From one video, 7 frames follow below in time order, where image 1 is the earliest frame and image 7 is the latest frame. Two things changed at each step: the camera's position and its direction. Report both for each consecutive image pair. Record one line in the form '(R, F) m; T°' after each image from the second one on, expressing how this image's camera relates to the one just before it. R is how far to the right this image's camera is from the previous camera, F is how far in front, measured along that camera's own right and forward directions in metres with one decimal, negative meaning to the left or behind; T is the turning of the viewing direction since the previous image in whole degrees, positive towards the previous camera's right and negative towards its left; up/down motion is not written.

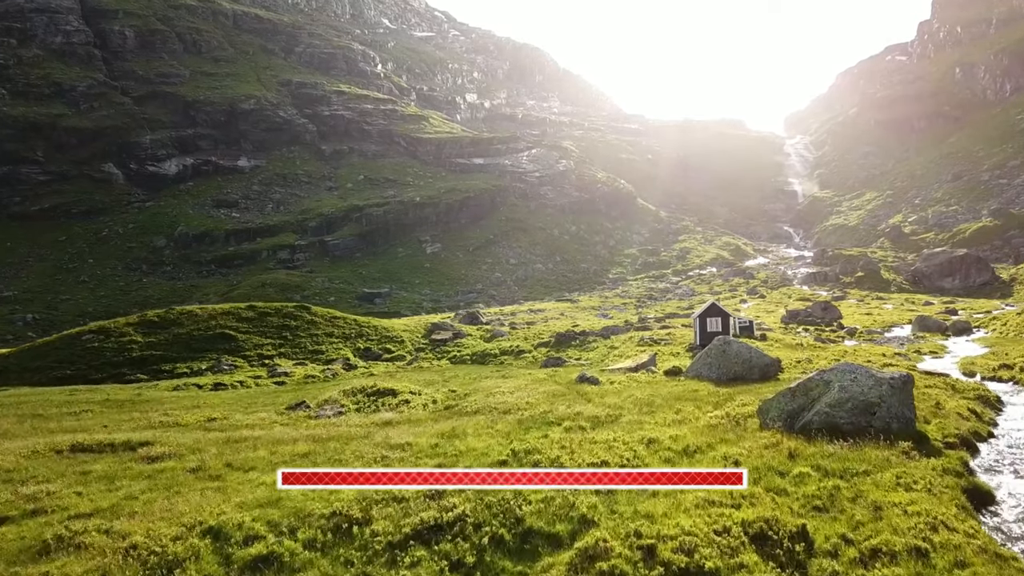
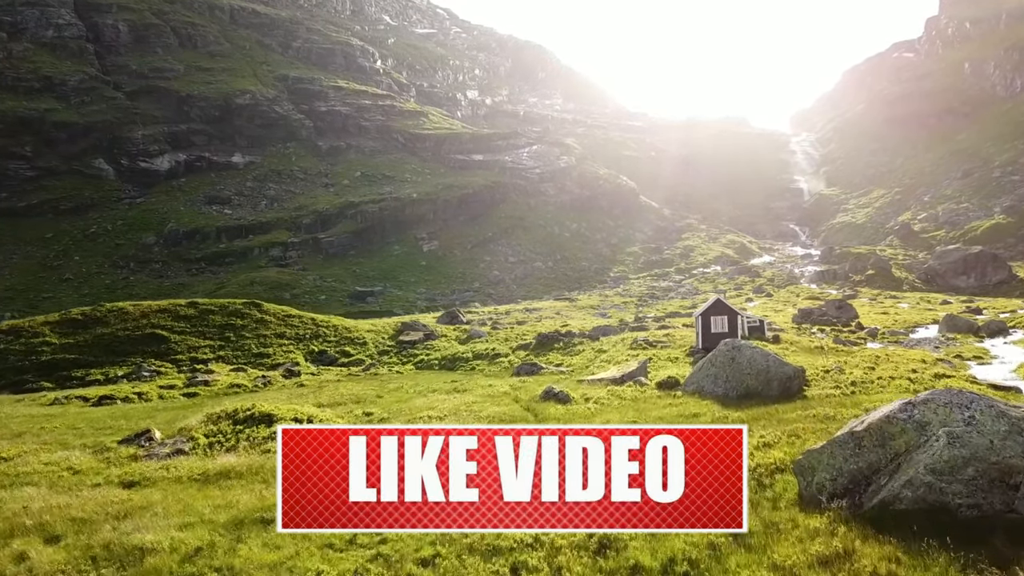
(+1.4, +3.9) m; 0°
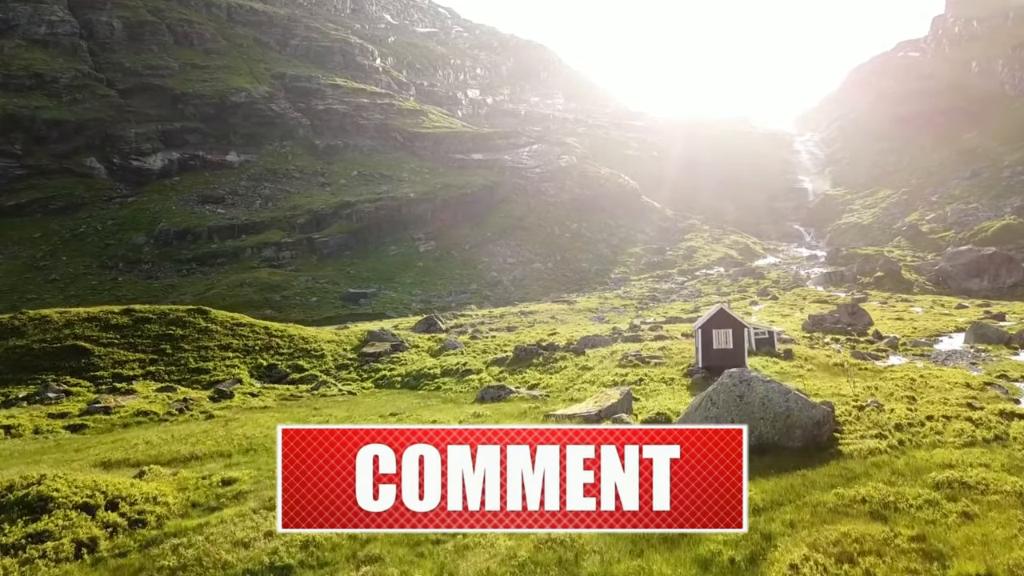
(+1.2, +3.3) m; 0°
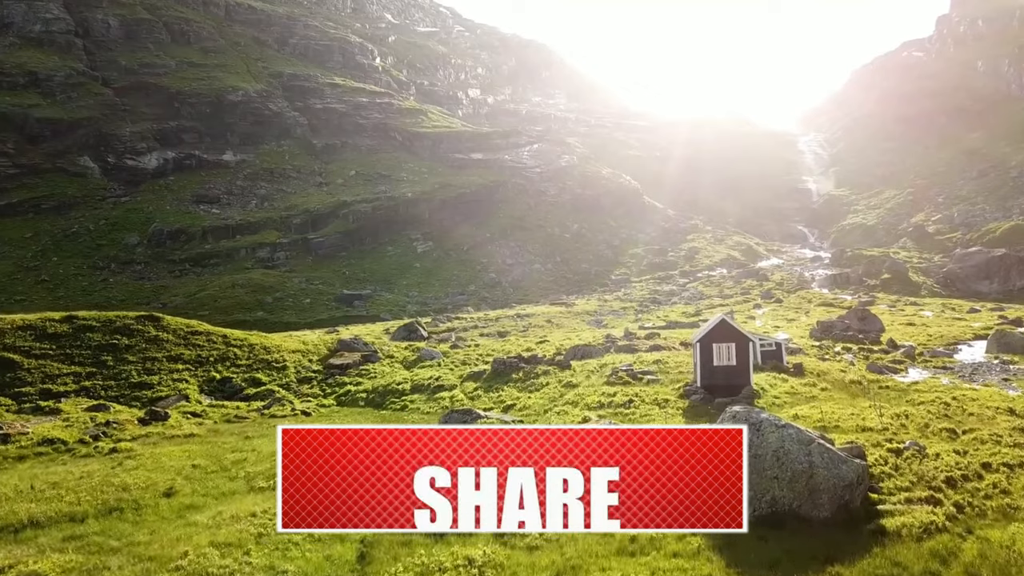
(+0.9, +2.4) m; 0°
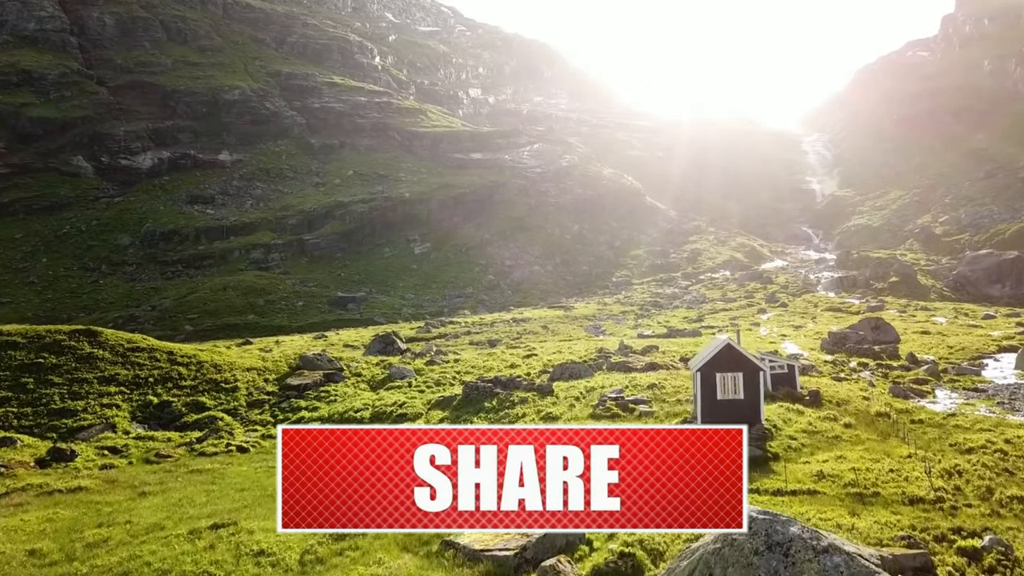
(+0.9, +2.6) m; 0°
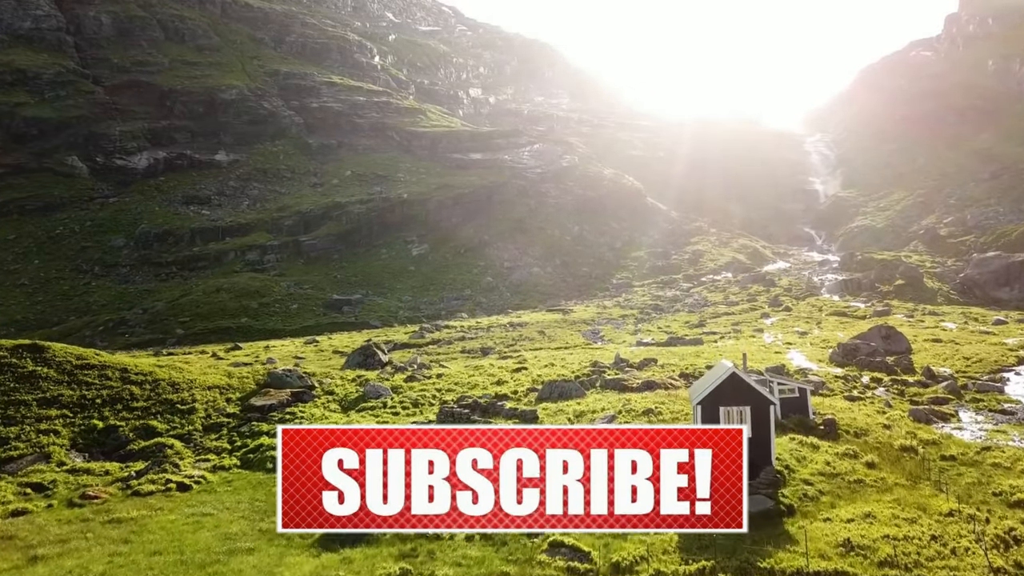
(+0.6, +1.9) m; 0°
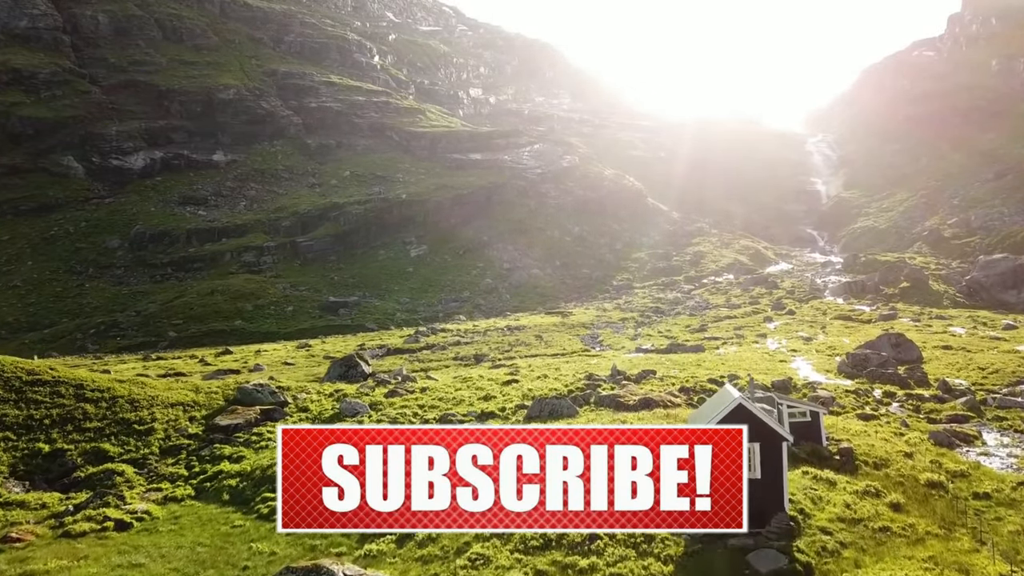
(+0.5, +1.5) m; 0°
